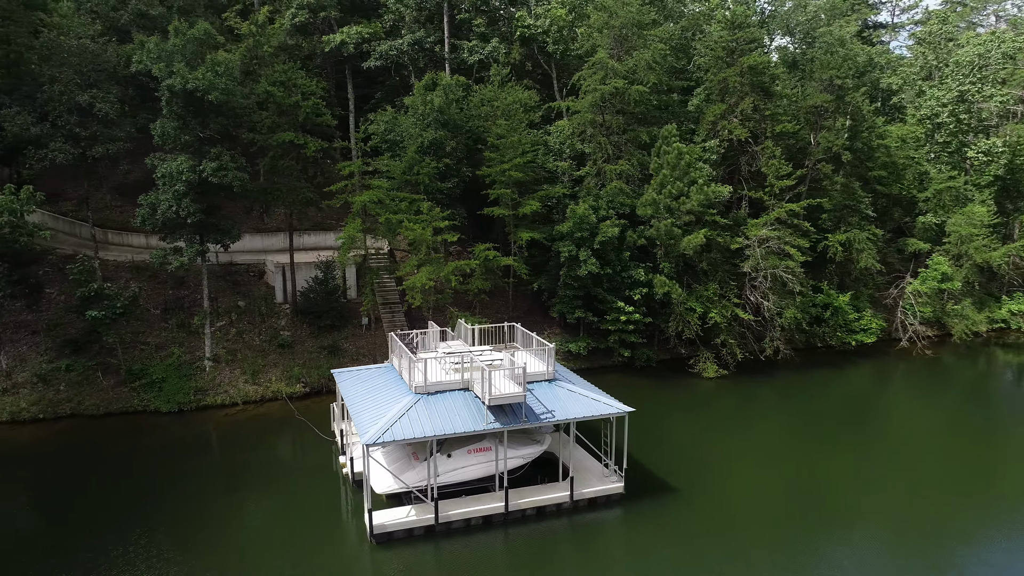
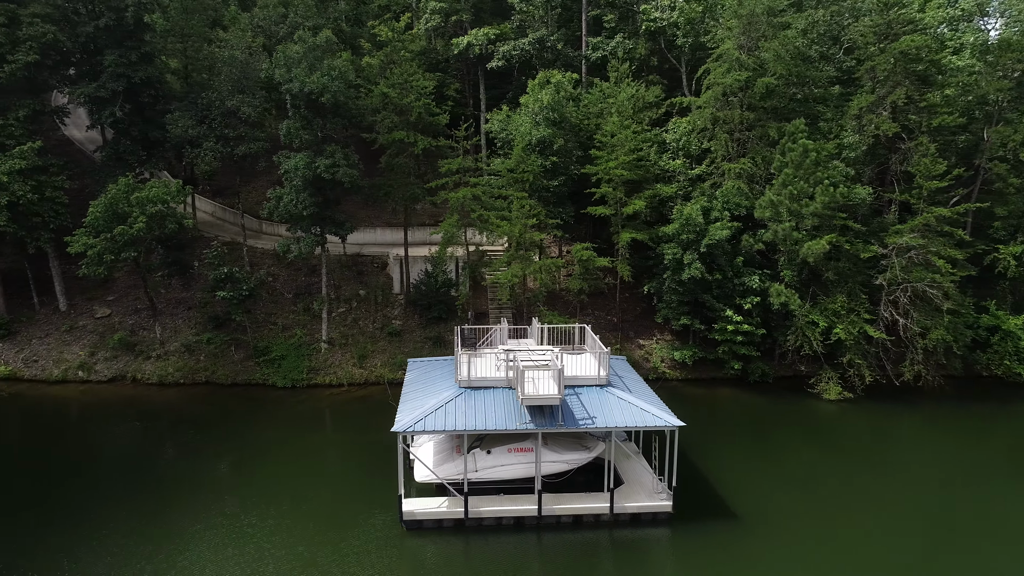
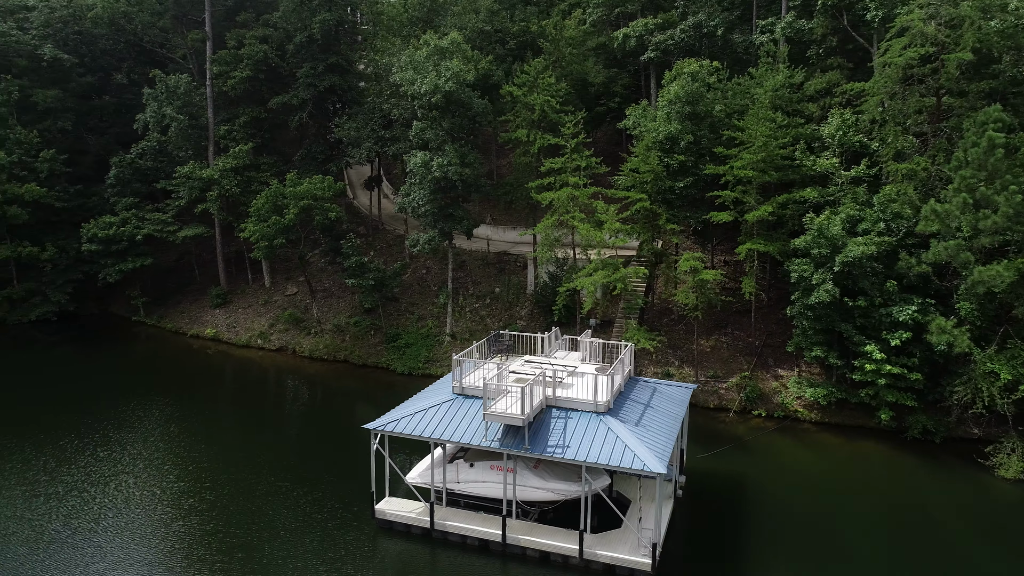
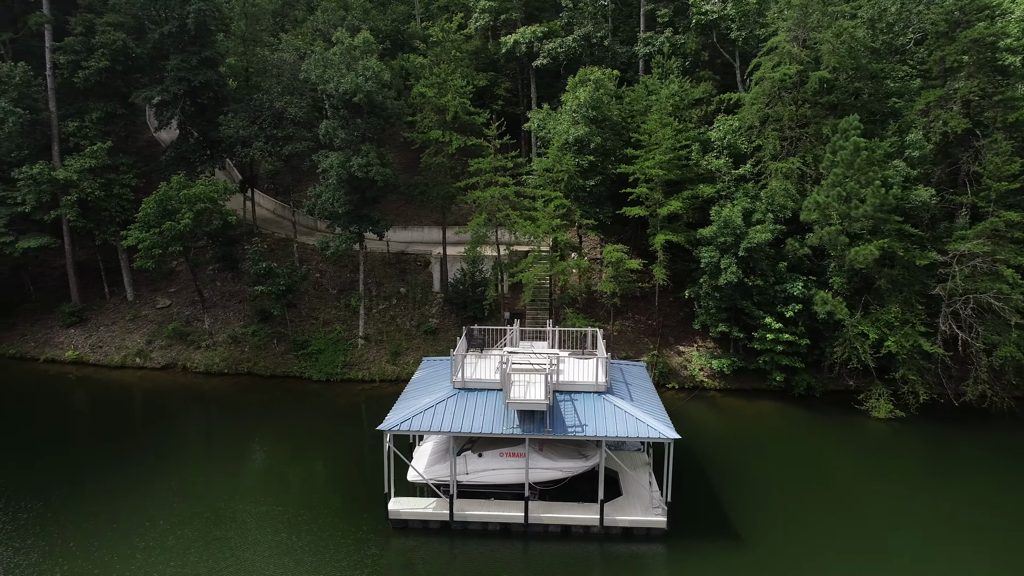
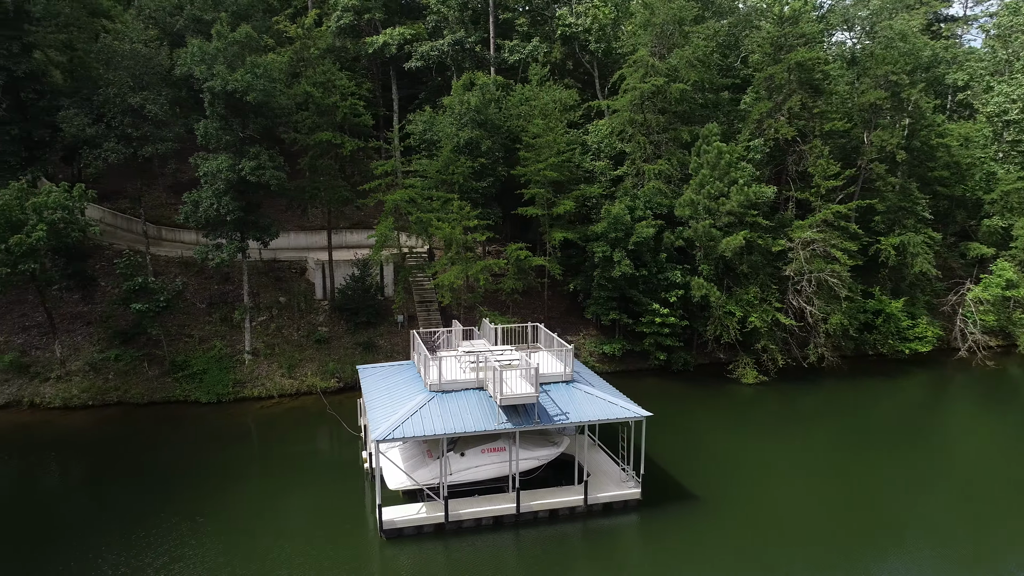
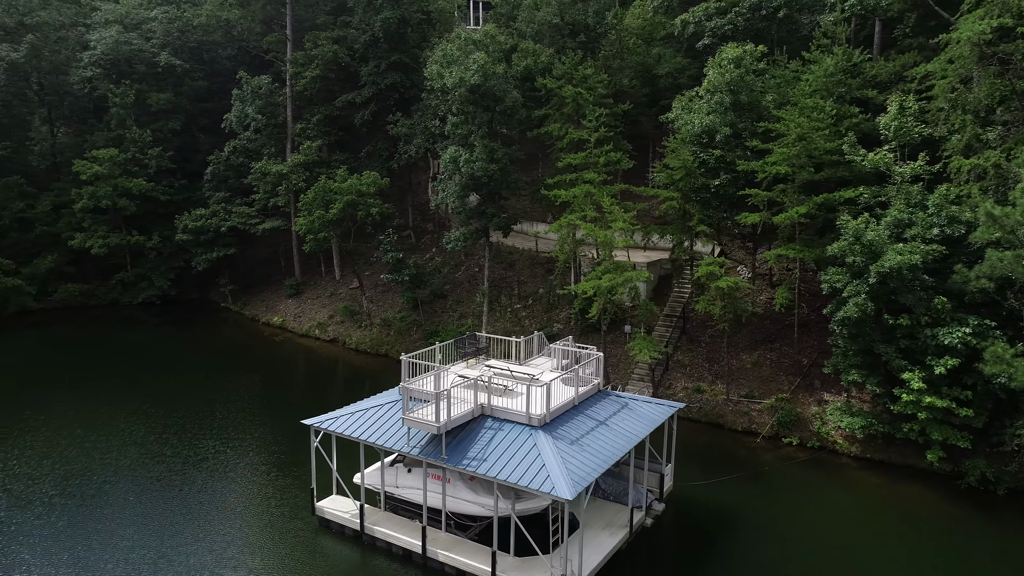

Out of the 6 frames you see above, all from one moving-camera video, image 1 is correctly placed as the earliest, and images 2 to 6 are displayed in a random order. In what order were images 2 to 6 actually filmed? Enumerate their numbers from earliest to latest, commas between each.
5, 2, 4, 3, 6
